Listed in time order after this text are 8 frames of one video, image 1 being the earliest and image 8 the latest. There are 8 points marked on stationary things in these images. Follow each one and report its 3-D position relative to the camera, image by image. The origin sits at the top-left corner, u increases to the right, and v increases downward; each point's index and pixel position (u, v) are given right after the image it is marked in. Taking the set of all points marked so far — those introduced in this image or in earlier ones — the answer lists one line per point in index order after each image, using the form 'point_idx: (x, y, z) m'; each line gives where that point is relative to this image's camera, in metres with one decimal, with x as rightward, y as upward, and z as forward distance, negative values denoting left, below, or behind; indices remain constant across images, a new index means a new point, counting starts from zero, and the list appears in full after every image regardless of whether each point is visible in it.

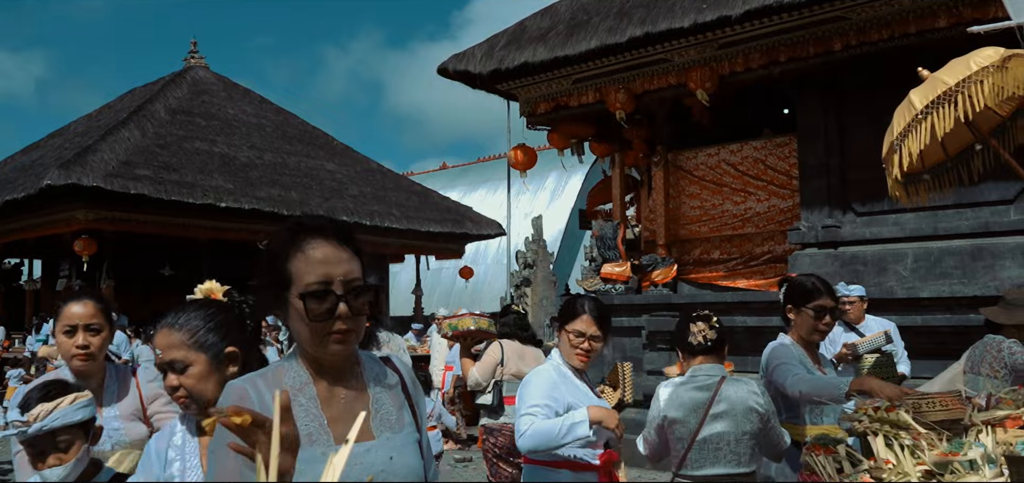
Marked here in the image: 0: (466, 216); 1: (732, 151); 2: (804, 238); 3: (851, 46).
0: (-1.1, +0.6, +20.4) m
1: (+2.4, +1.0, +10.6) m
2: (+2.7, +0.1, +9.2) m
3: (+3.0, +1.8, +8.7) m
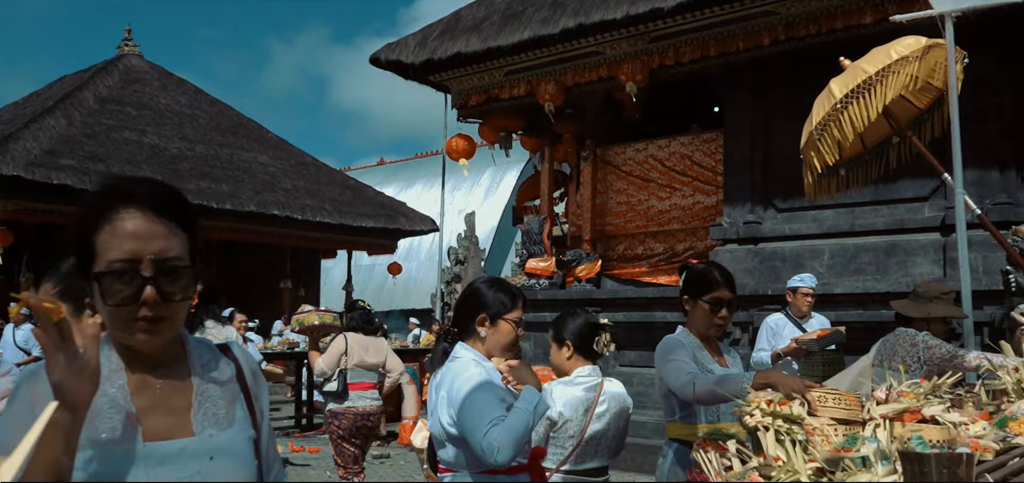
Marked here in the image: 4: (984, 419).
0: (-2.4, +0.6, +20.1) m
1: (+1.6, +1.0, +10.6) m
2: (+2.1, +0.1, +9.2) m
3: (+2.4, +1.8, +8.7) m
4: (+1.7, -0.6, +3.4) m
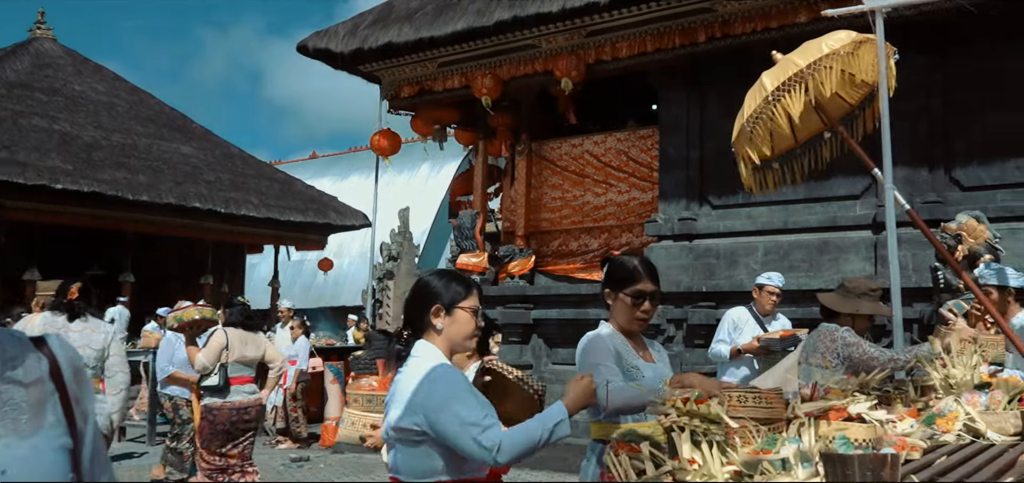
0: (-3.7, +0.7, +19.8) m
1: (+0.9, +1.1, +10.5) m
2: (+1.4, +0.1, +9.1) m
3: (+1.8, +1.8, +8.6) m
4: (+1.4, -0.6, +3.3) m
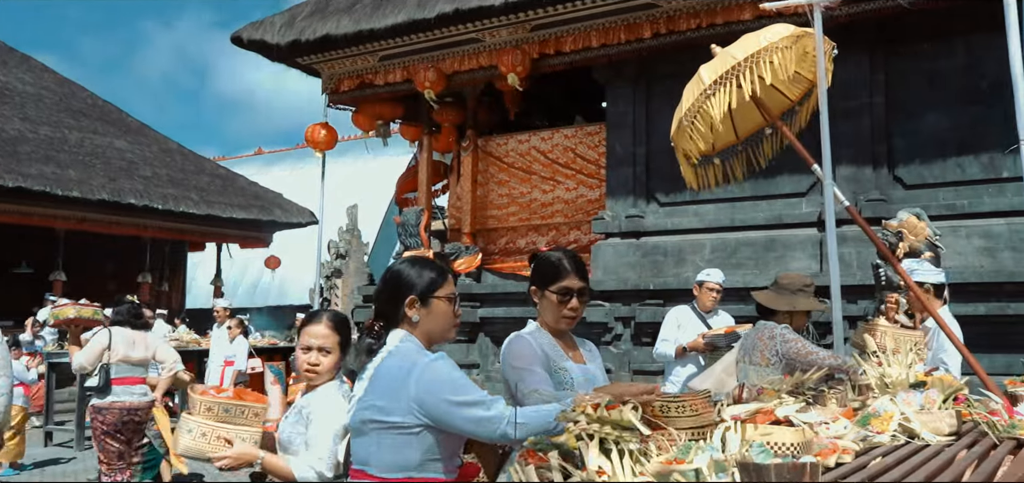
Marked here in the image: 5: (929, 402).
0: (-4.7, +0.8, +19.4) m
1: (+0.3, +1.1, +10.4) m
2: (+0.9, +0.1, +9.1) m
3: (+1.3, +1.9, +8.6) m
4: (+1.1, -0.6, +3.2) m
5: (+1.4, -0.5, +3.2) m
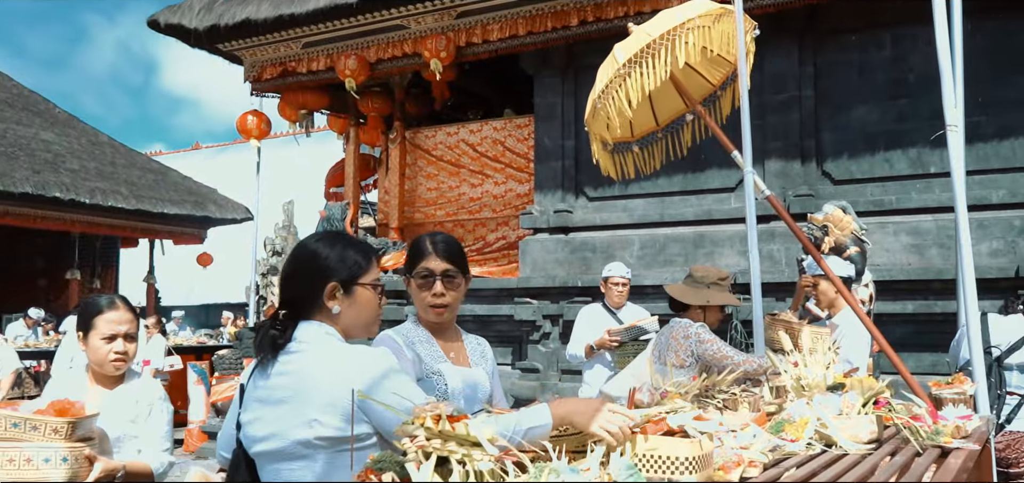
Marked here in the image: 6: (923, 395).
0: (-6.0, +0.8, +18.8) m
1: (-0.4, +1.2, +10.0) m
2: (+0.2, +0.2, +8.8) m
3: (+0.7, +1.9, +8.3) m
4: (+0.7, -0.6, +2.9) m
5: (+1.0, -0.5, +3.0) m
6: (+1.5, -0.5, +3.4) m
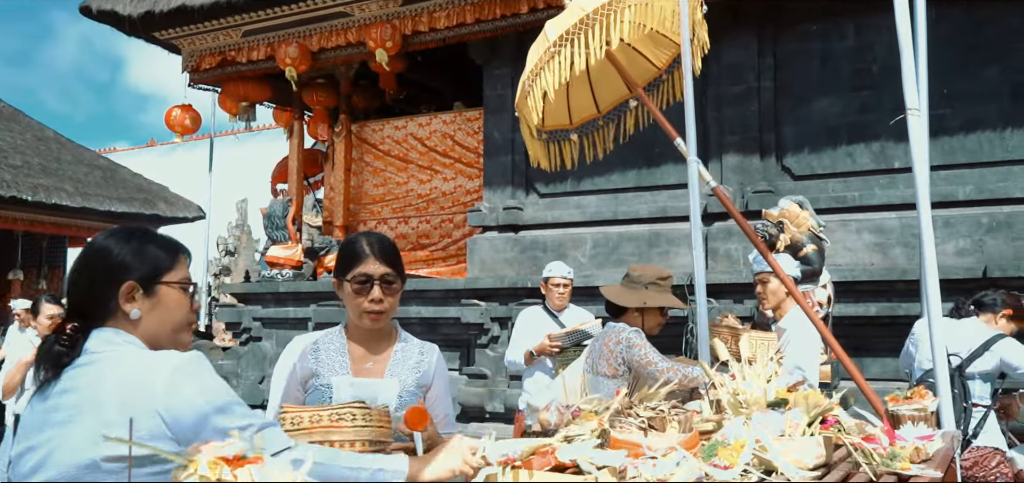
0: (-6.7, +0.9, +18.2) m
1: (-0.9, +1.2, +9.6) m
2: (-0.3, +0.2, +8.3) m
3: (+0.2, +1.9, +7.9) m
4: (+0.4, -0.5, +2.5) m
5: (+0.7, -0.5, +2.5) m
6: (+1.1, -0.5, +3.0) m
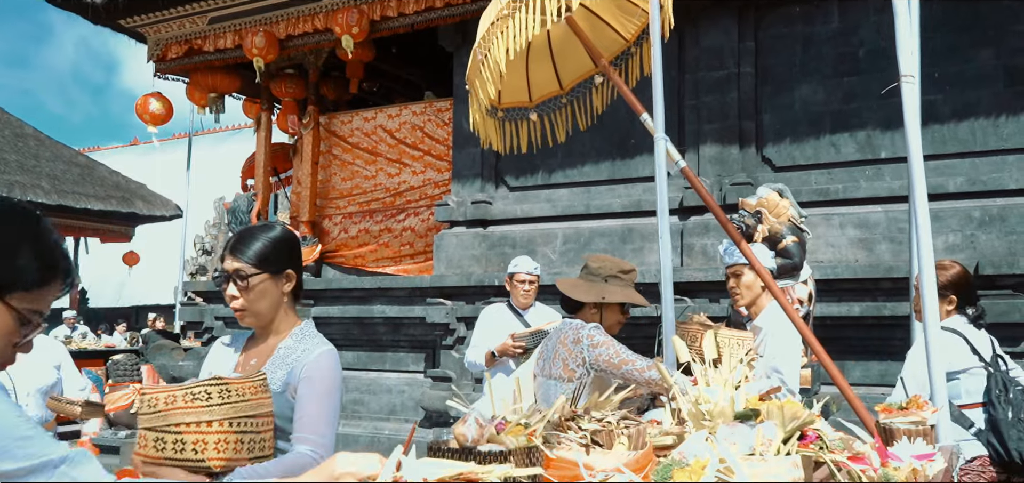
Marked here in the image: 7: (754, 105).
0: (-7.1, +0.9, +17.7) m
1: (-1.2, +1.2, +9.1) m
2: (-0.5, +0.2, +7.9) m
3: (0.0, +1.9, +7.5) m
4: (+0.3, -0.5, +2.1) m
5: (+0.6, -0.4, +2.1) m
6: (+1.0, -0.5, +2.6) m
7: (+1.7, +1.0, +6.8) m
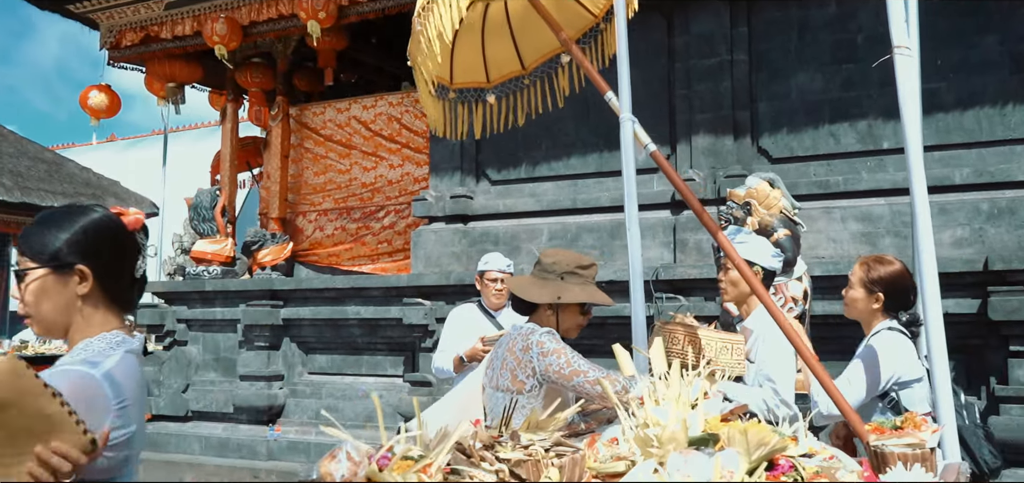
0: (-7.2, +0.9, +17.3) m
1: (-1.3, +1.2, +8.8) m
2: (-0.6, +0.2, +7.5) m
3: (-0.2, +2.0, +7.1) m
4: (+0.1, -0.5, +1.7) m
5: (+0.4, -0.4, +1.7) m
6: (+0.8, -0.5, +2.2) m
7: (+1.6, +1.0, +6.4) m
